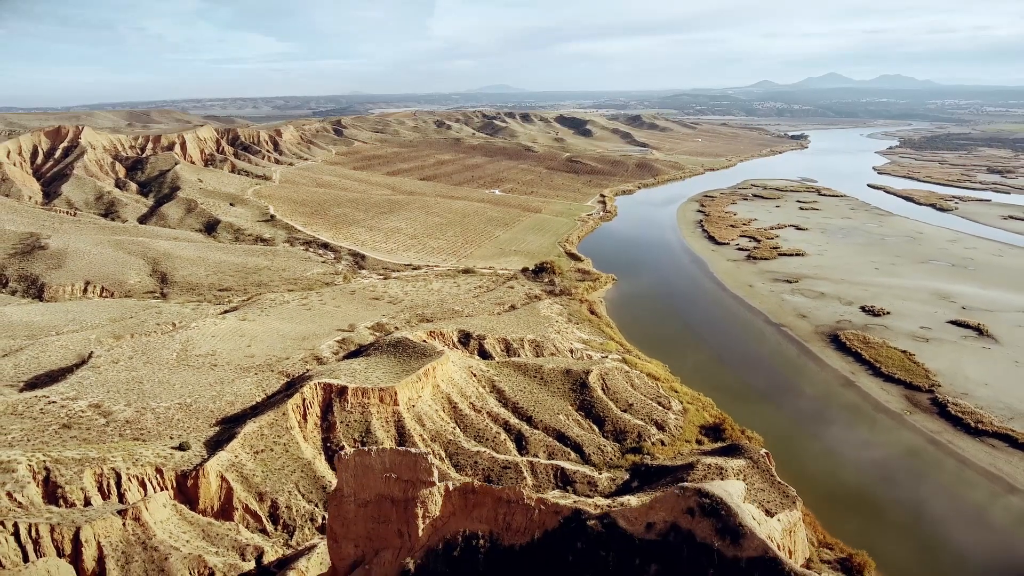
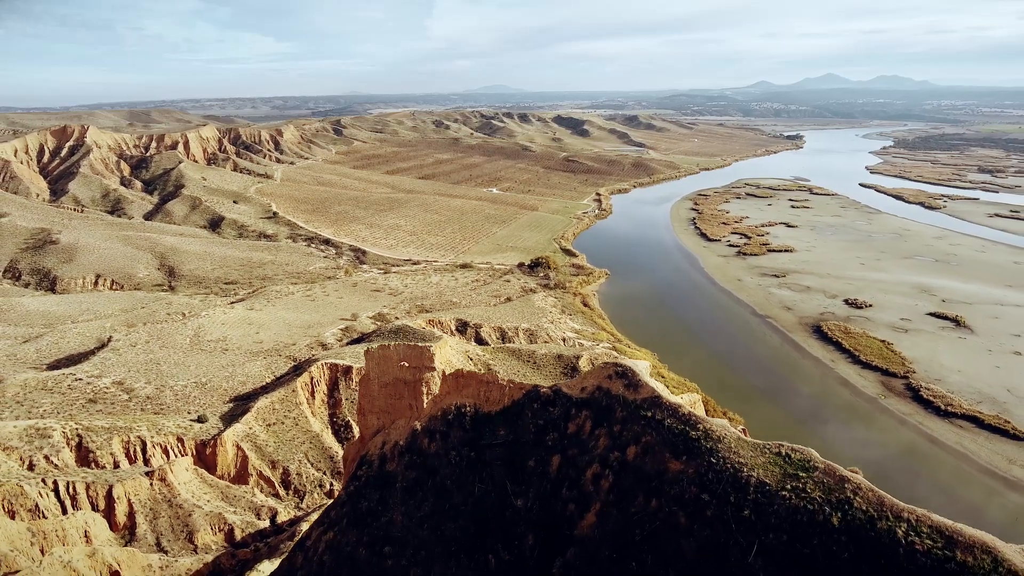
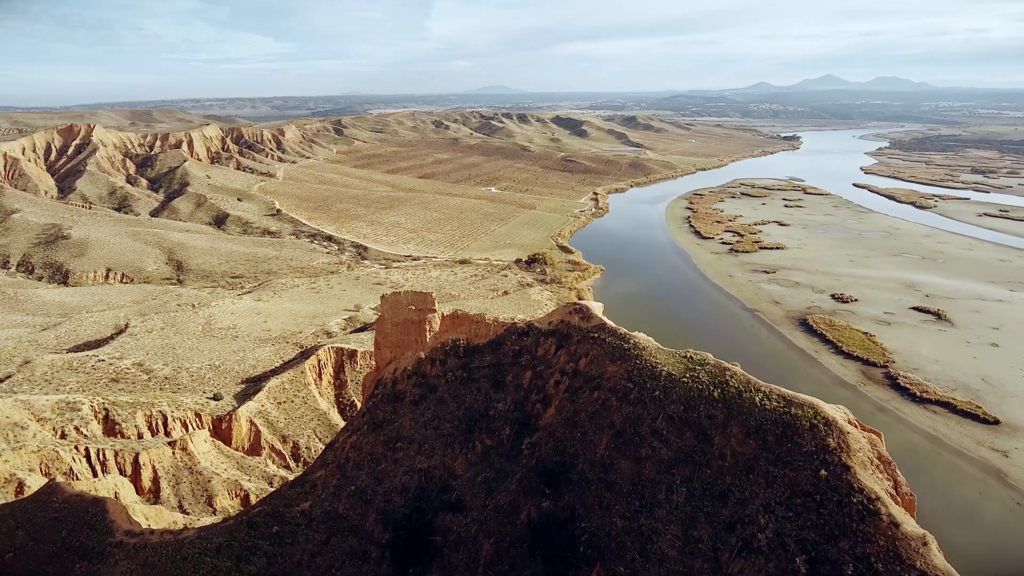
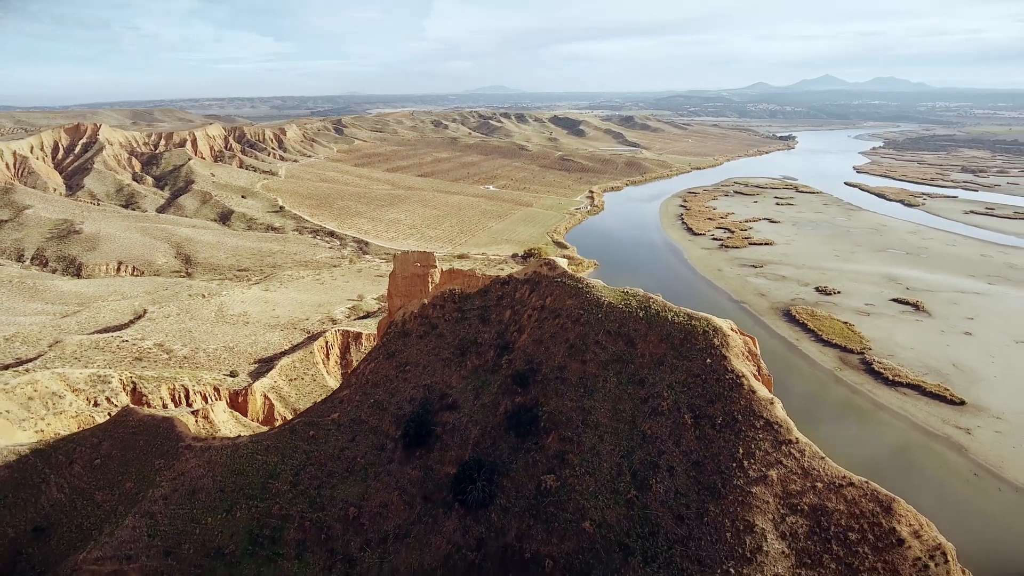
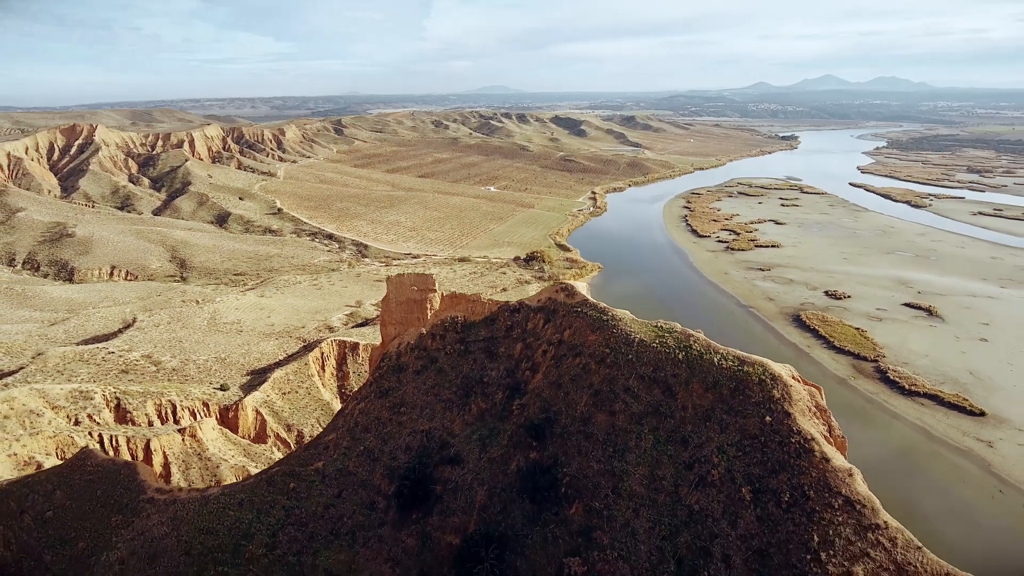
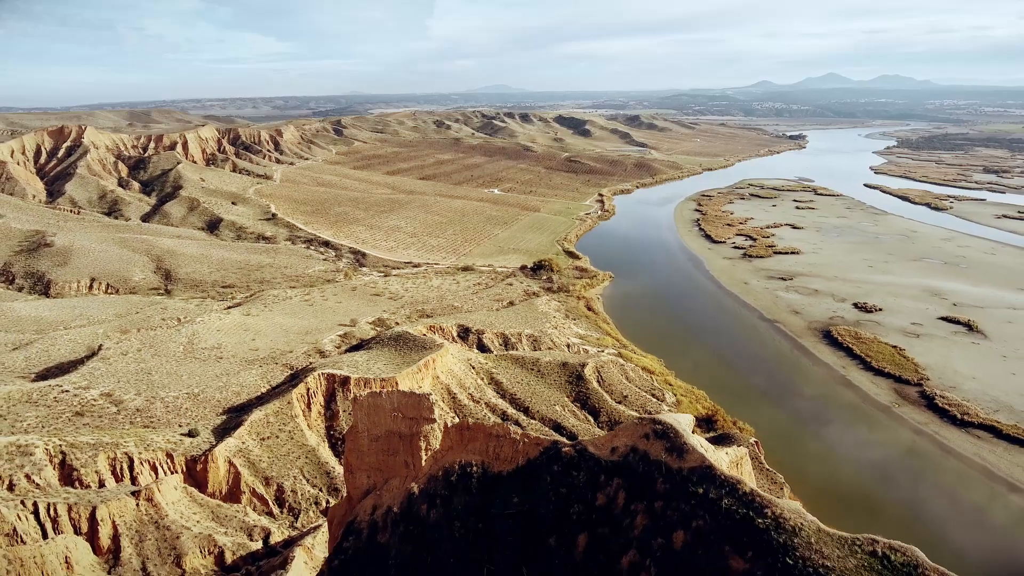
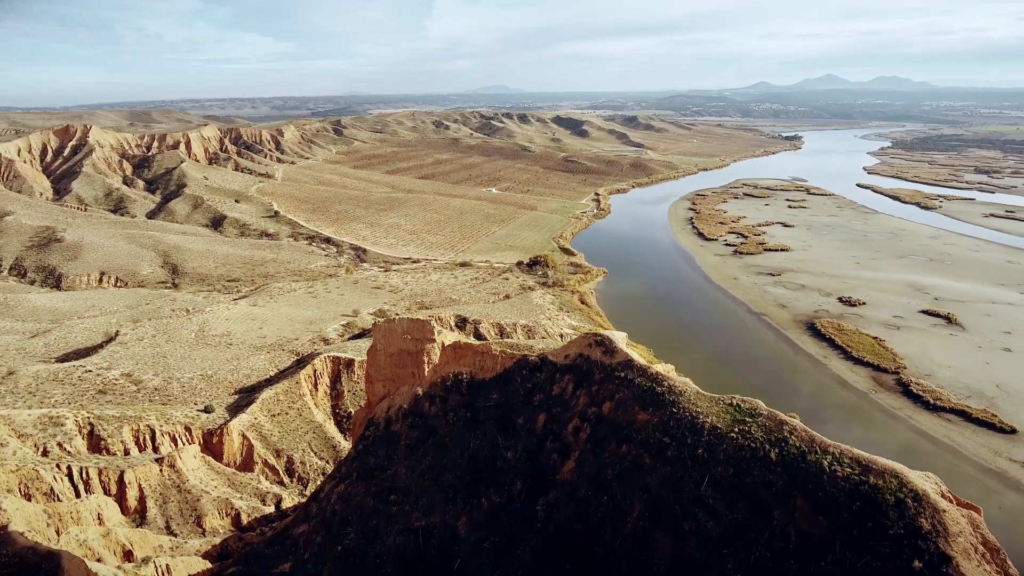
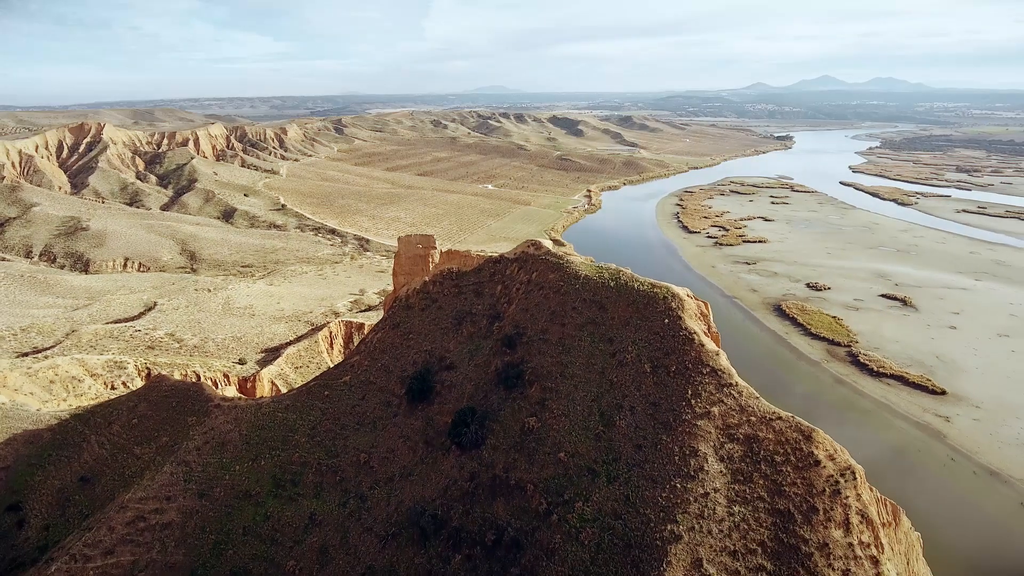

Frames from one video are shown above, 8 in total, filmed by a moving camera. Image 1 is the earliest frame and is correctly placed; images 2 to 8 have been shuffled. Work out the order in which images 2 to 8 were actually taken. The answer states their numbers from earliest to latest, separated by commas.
6, 2, 7, 3, 5, 4, 8
